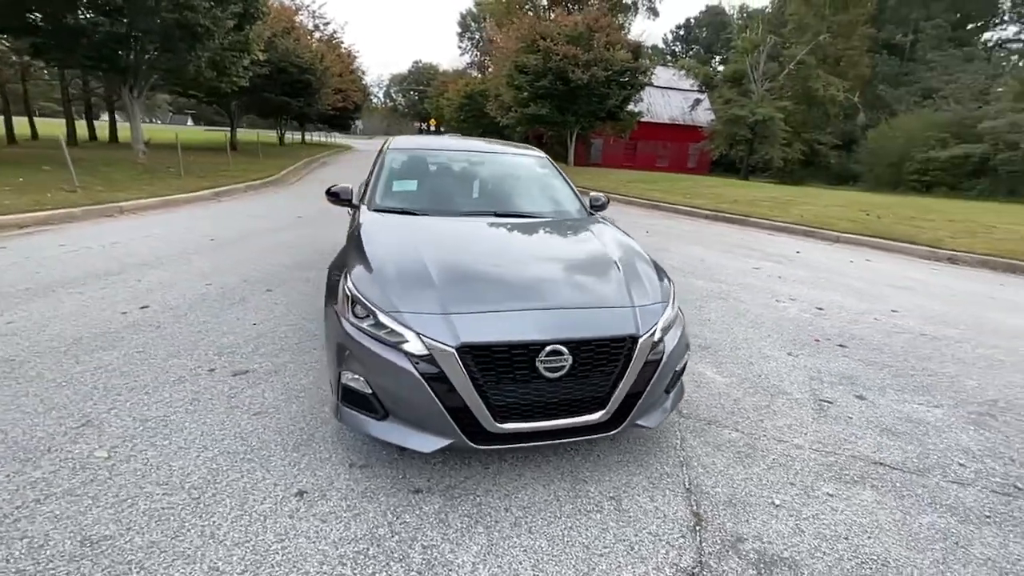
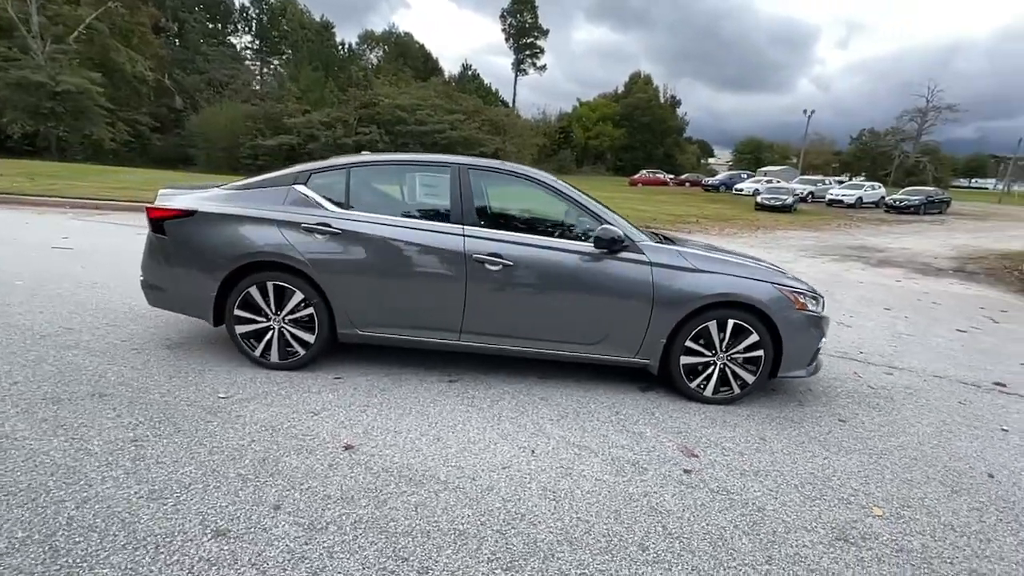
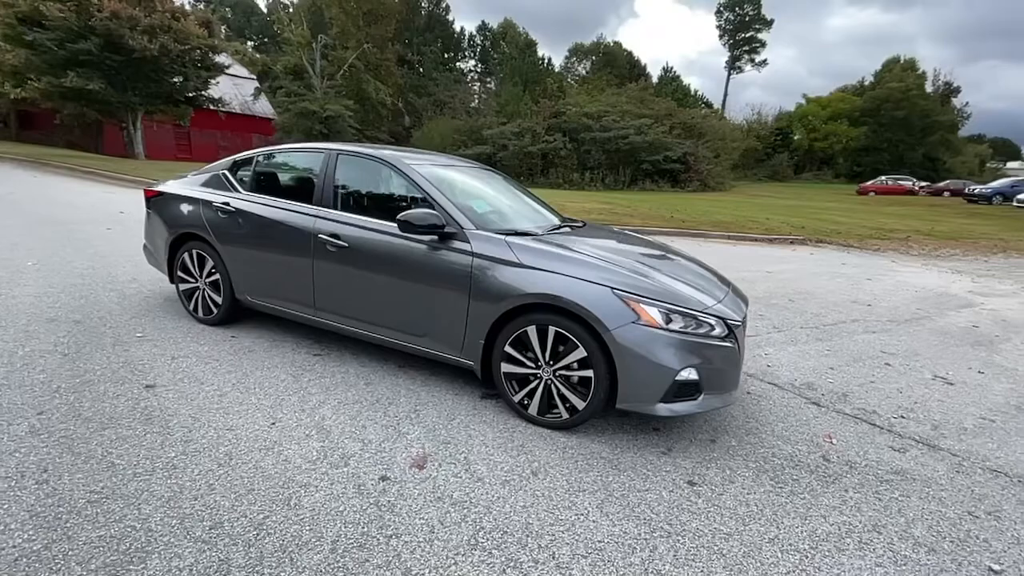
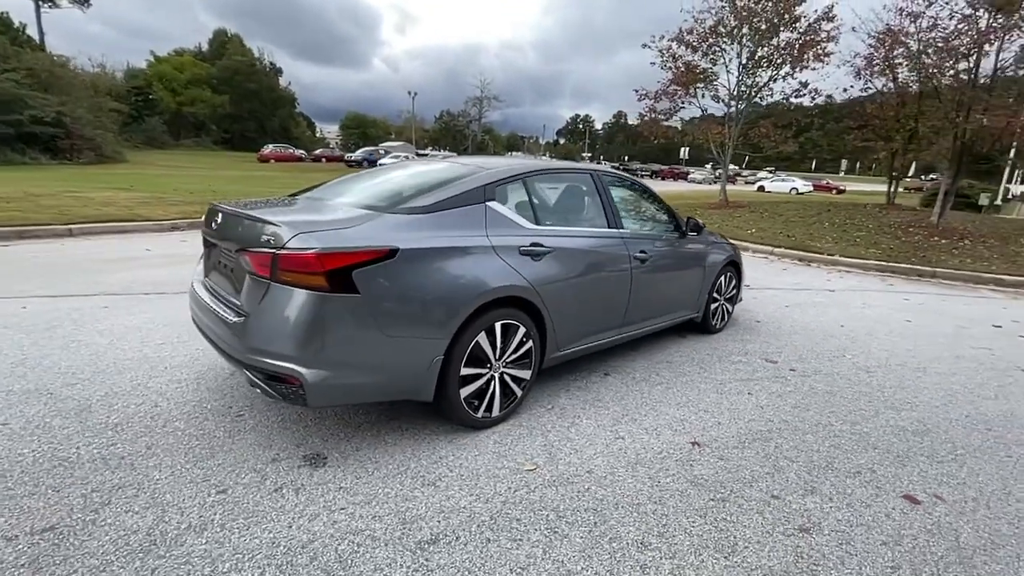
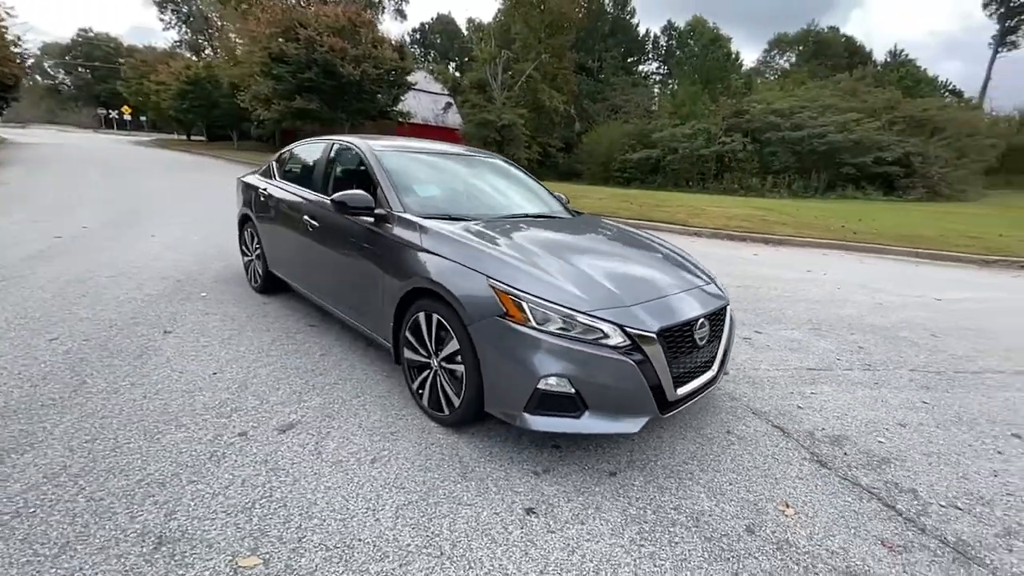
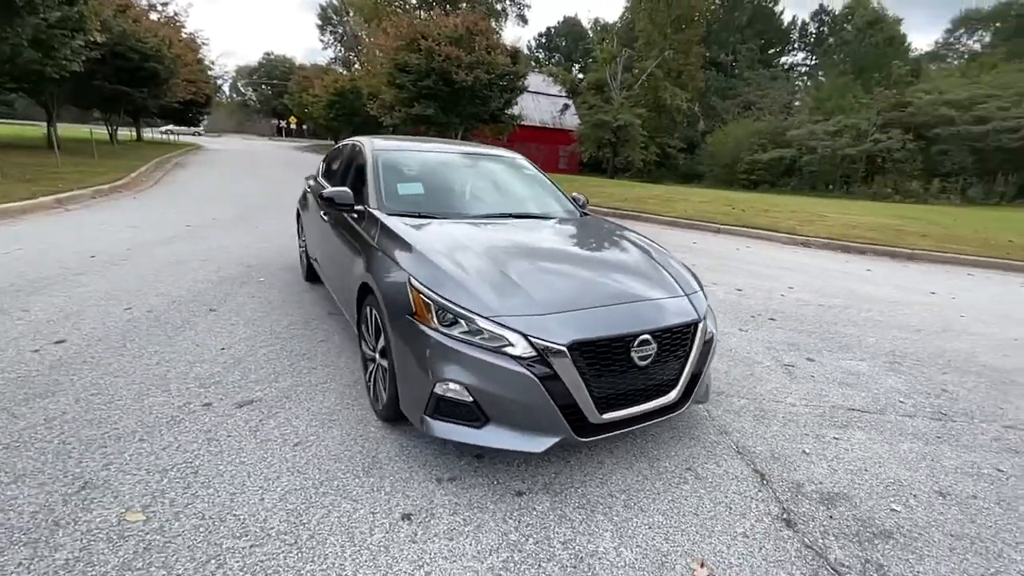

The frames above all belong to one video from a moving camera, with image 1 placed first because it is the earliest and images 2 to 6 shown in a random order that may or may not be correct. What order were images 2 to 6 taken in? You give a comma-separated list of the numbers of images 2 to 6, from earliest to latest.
6, 5, 3, 2, 4
